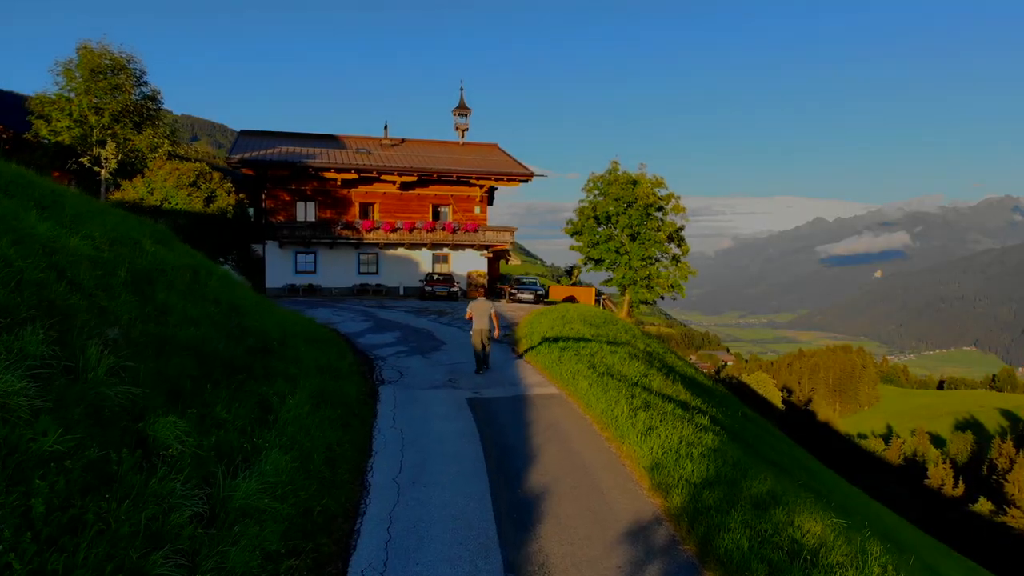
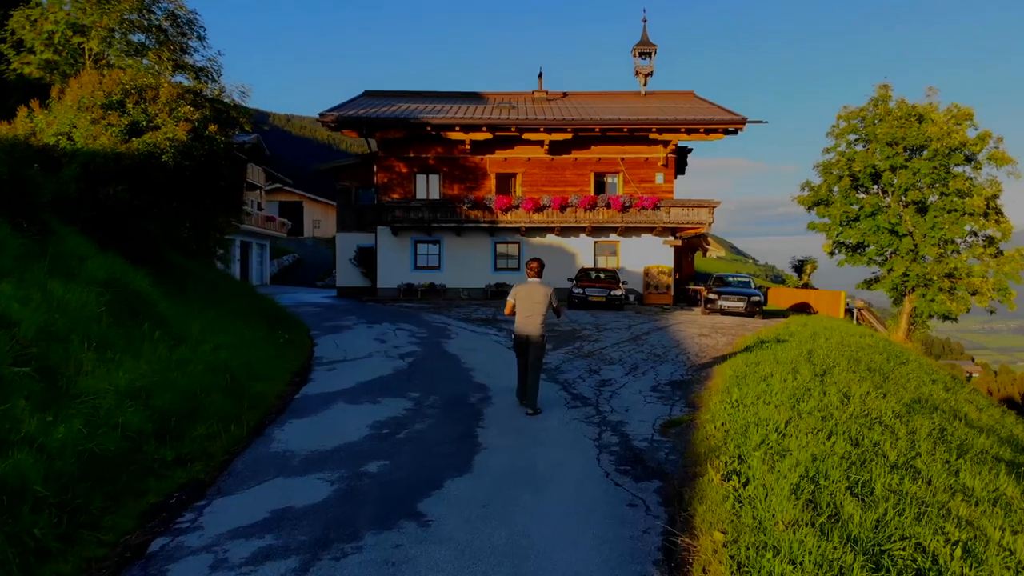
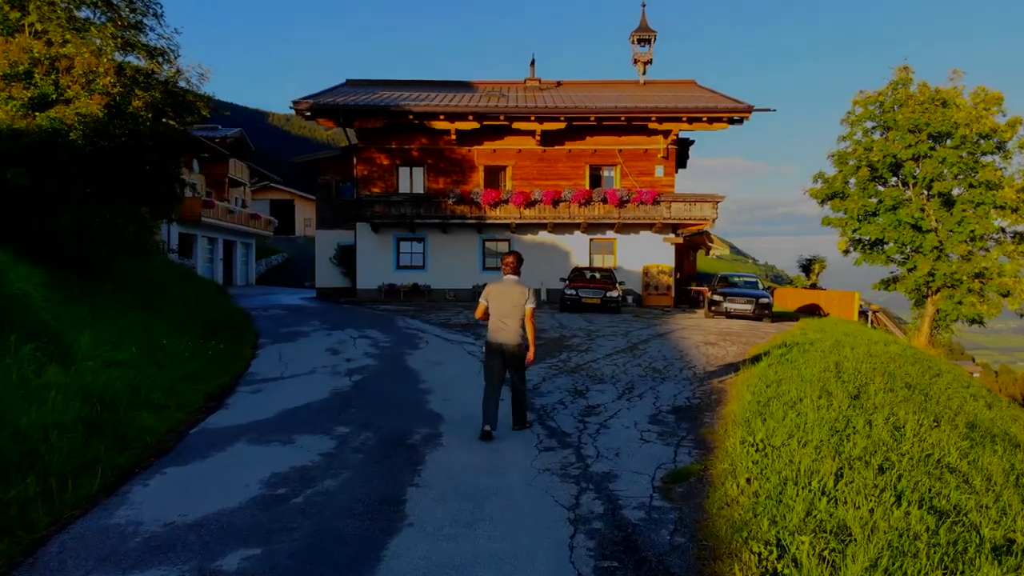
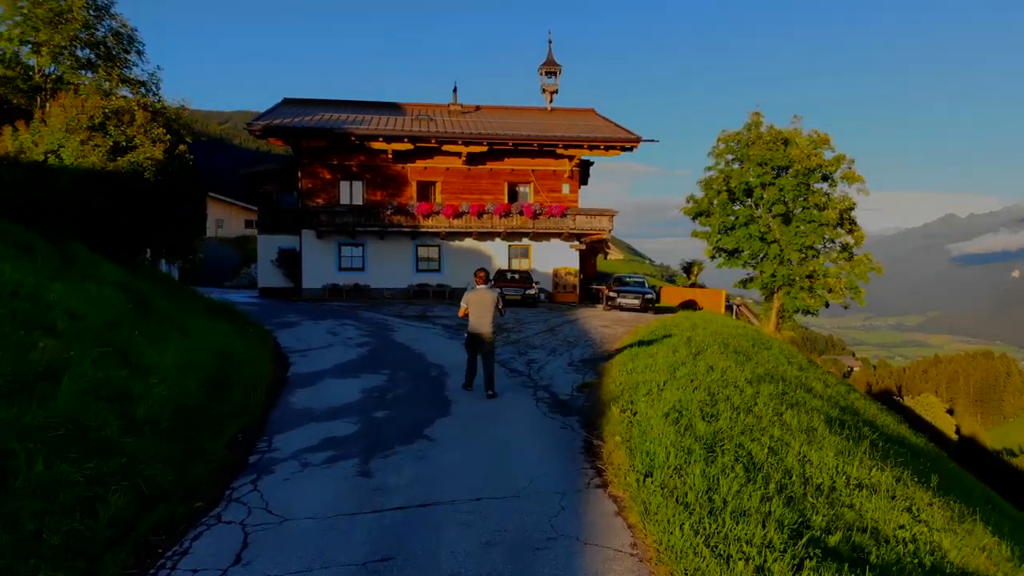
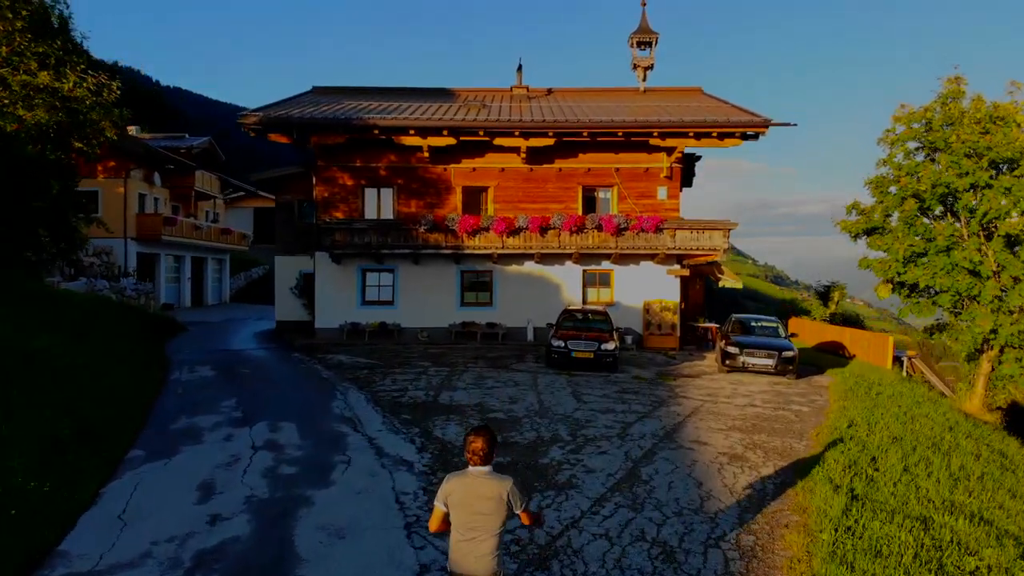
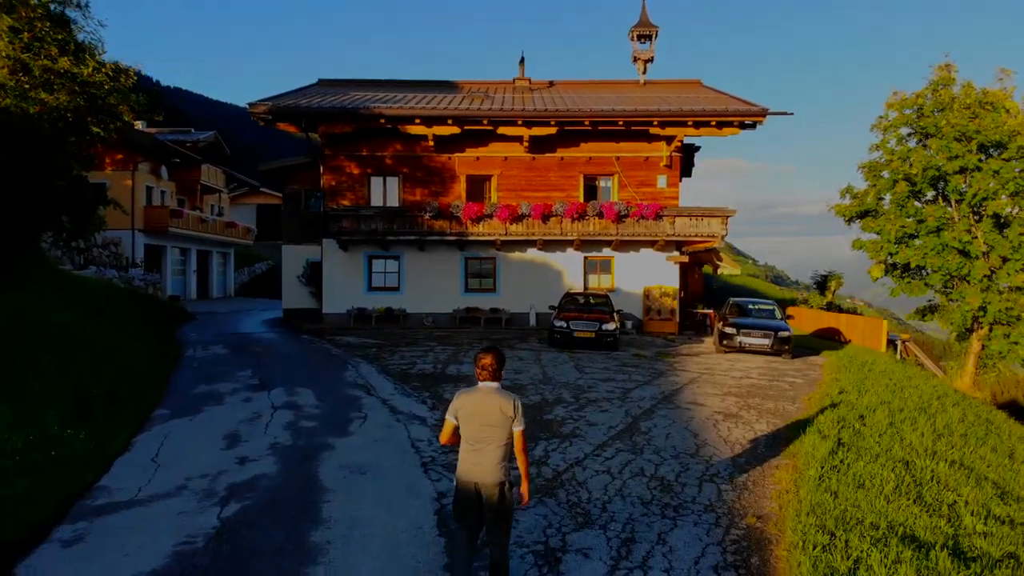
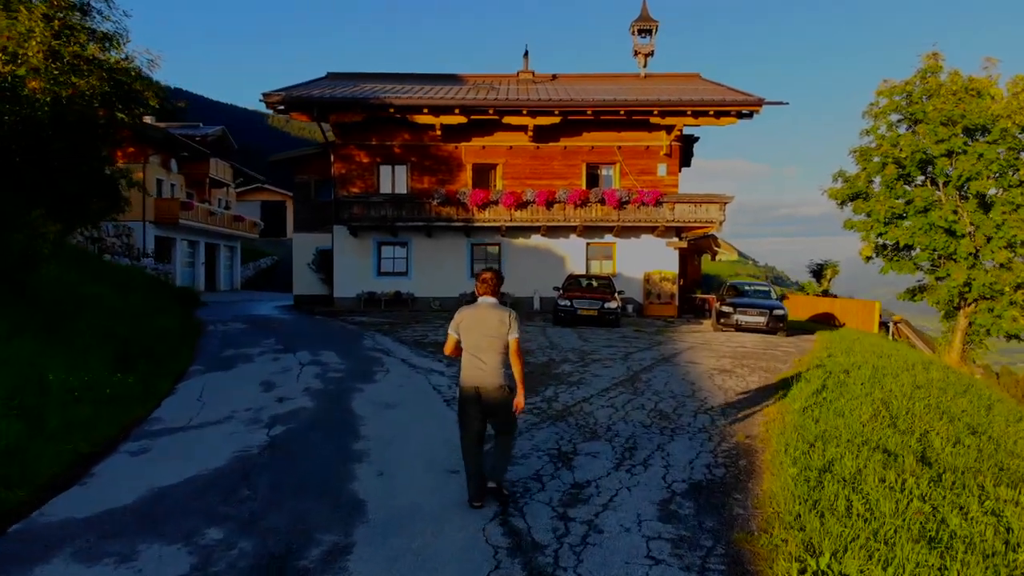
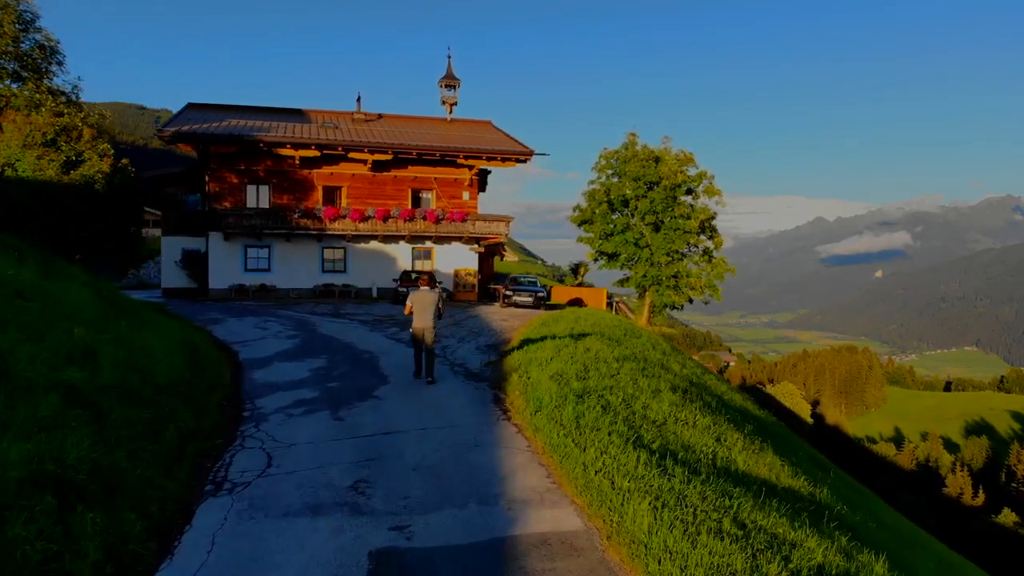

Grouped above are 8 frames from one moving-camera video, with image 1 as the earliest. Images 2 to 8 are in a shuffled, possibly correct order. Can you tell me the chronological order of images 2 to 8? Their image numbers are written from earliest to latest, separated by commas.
8, 4, 2, 3, 7, 6, 5
